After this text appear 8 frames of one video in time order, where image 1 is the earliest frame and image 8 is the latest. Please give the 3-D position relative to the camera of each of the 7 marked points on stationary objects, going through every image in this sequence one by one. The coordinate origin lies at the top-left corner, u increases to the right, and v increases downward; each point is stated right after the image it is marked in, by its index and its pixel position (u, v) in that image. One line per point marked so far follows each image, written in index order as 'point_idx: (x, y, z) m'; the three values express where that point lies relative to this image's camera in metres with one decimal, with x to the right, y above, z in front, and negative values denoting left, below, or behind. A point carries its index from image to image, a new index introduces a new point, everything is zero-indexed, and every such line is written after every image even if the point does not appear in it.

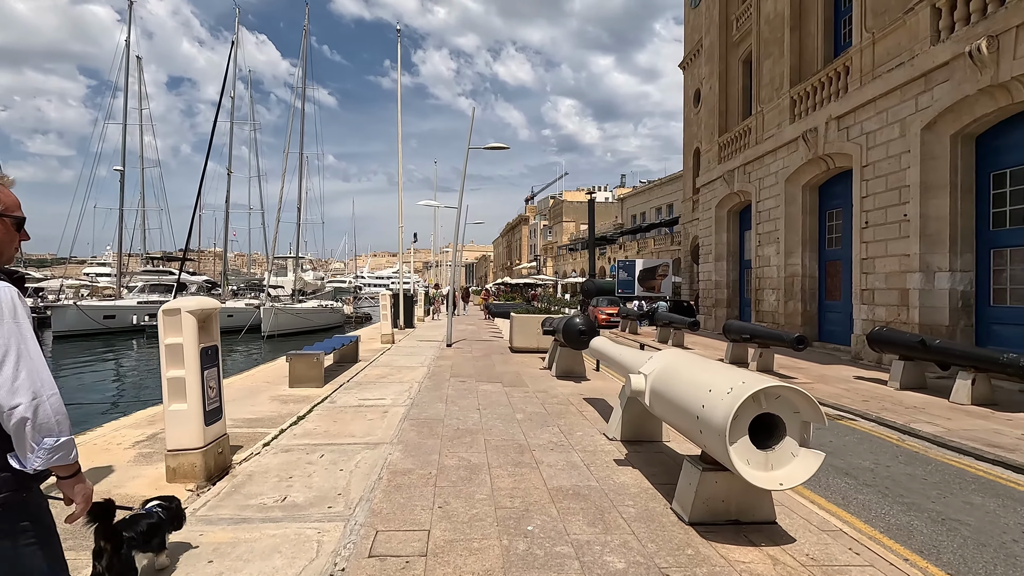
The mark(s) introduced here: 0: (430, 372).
0: (-1.6, -1.6, +10.1) m
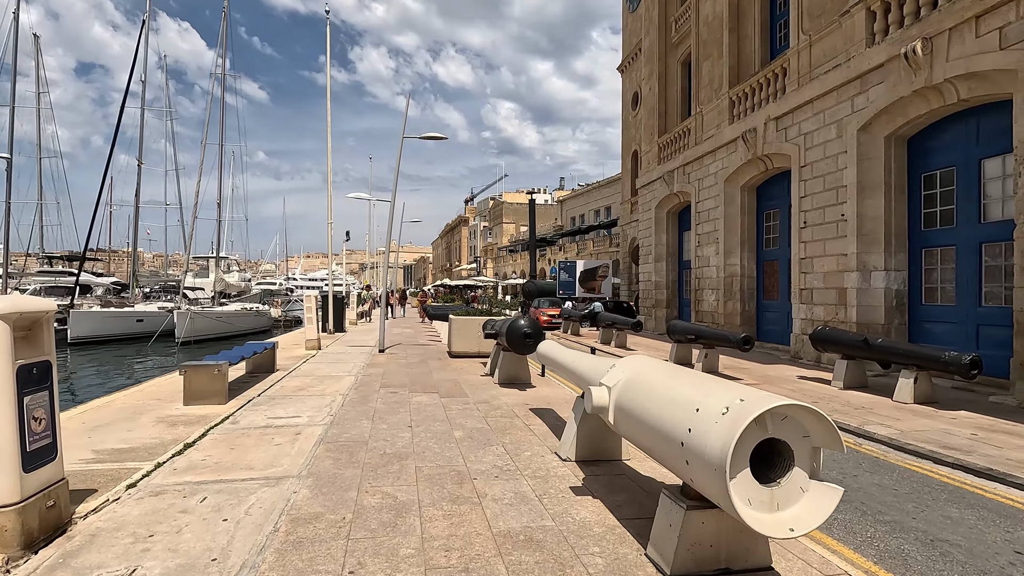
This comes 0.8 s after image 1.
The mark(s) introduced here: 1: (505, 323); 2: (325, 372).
0: (-2.6, -1.6, +9.0) m
1: (-0.1, -0.6, +9.0) m
2: (-3.5, -1.5, +9.8) m
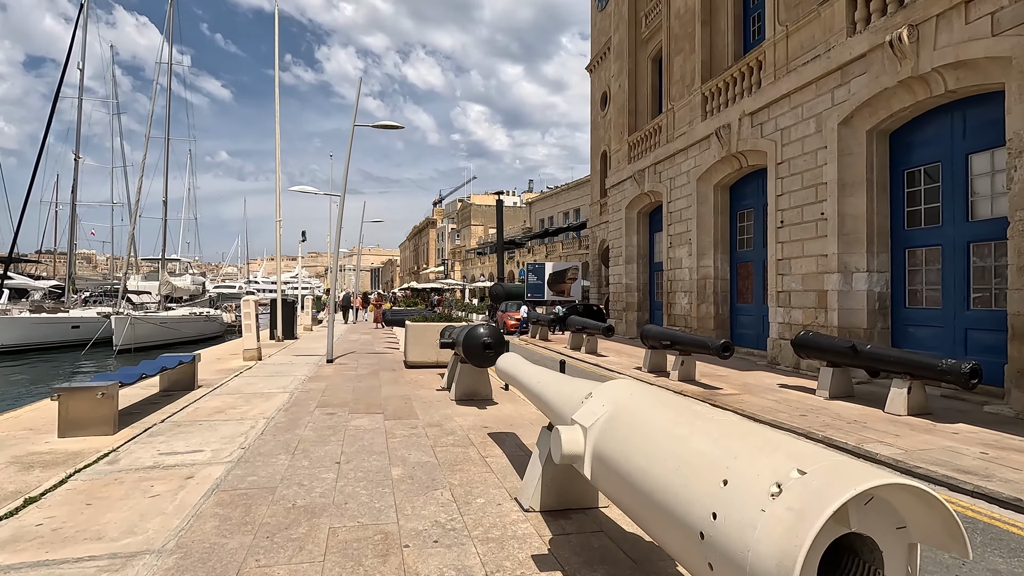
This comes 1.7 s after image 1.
0: (-3.2, -1.6, +7.8) m
1: (-0.7, -0.6, +8.0) m
2: (-4.1, -1.6, +8.6) m
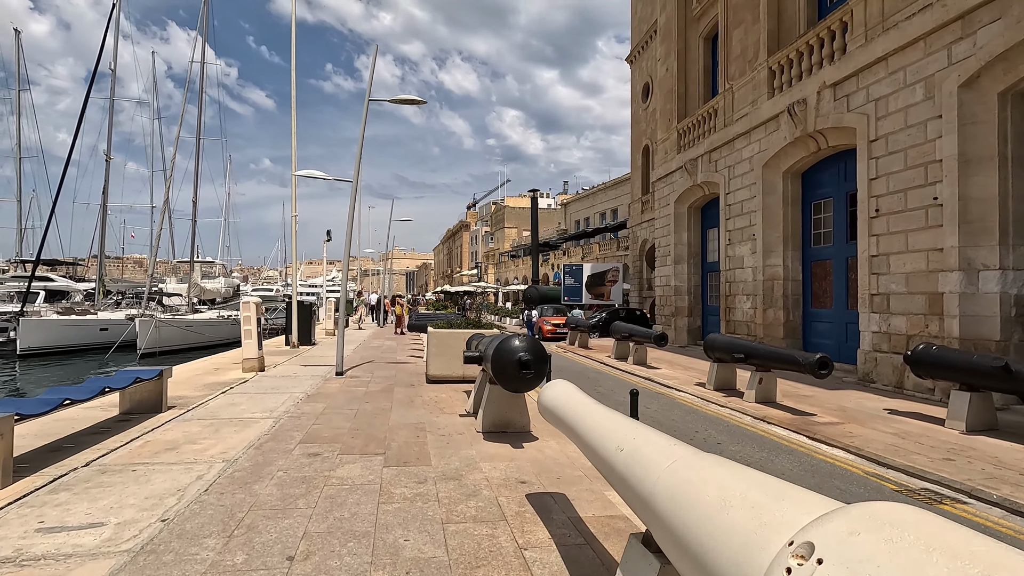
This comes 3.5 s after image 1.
0: (-2.7, -1.6, +6.1) m
1: (-0.2, -0.6, +6.1) m
2: (-3.6, -1.6, +6.9) m
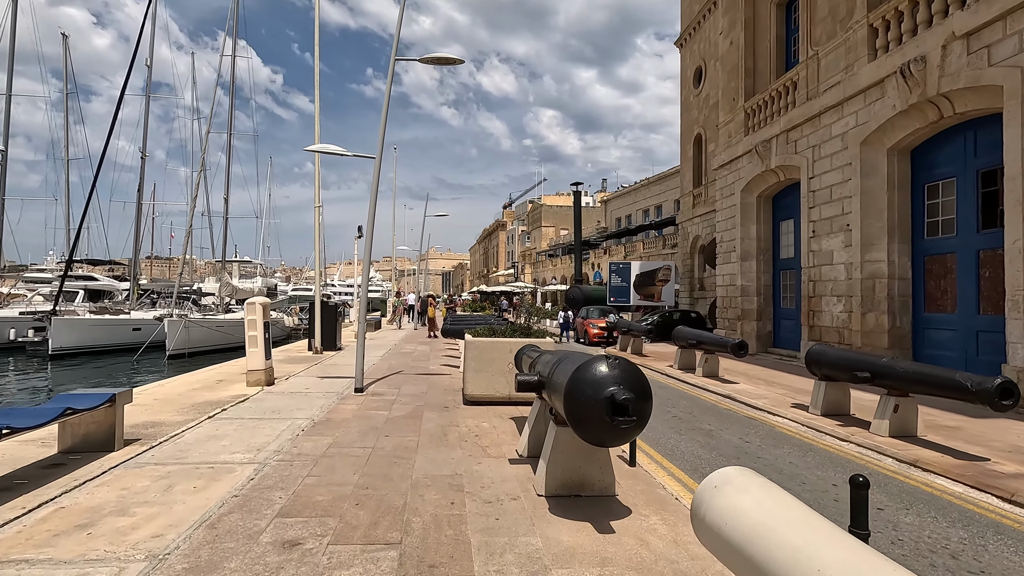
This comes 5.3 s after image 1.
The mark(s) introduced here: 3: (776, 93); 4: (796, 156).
0: (-2.1, -1.6, +4.3) m
1: (+0.4, -0.6, +4.2) m
2: (-2.9, -1.6, +5.2) m
3: (+8.3, +6.1, +16.9) m
4: (+8.2, +3.9, +15.6) m
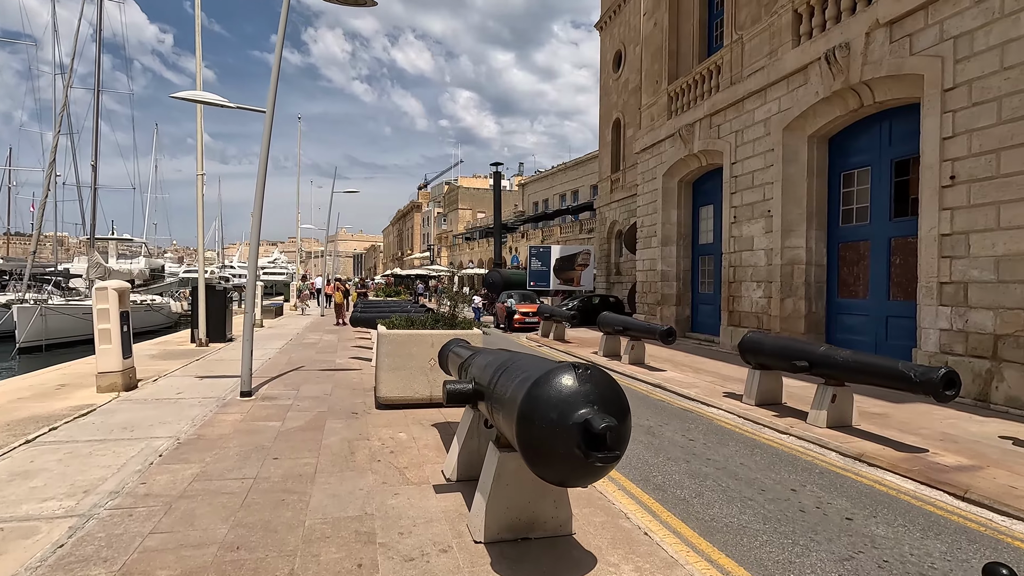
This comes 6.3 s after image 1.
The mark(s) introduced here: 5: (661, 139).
0: (-2.5, -1.5, +3.0) m
1: (0.0, -0.5, +3.2) m
2: (-3.4, -1.4, +3.7) m
3: (+5.9, +6.6, +16.7) m
4: (+6.0, +4.3, +15.6) m
5: (+5.2, +5.2, +18.8) m
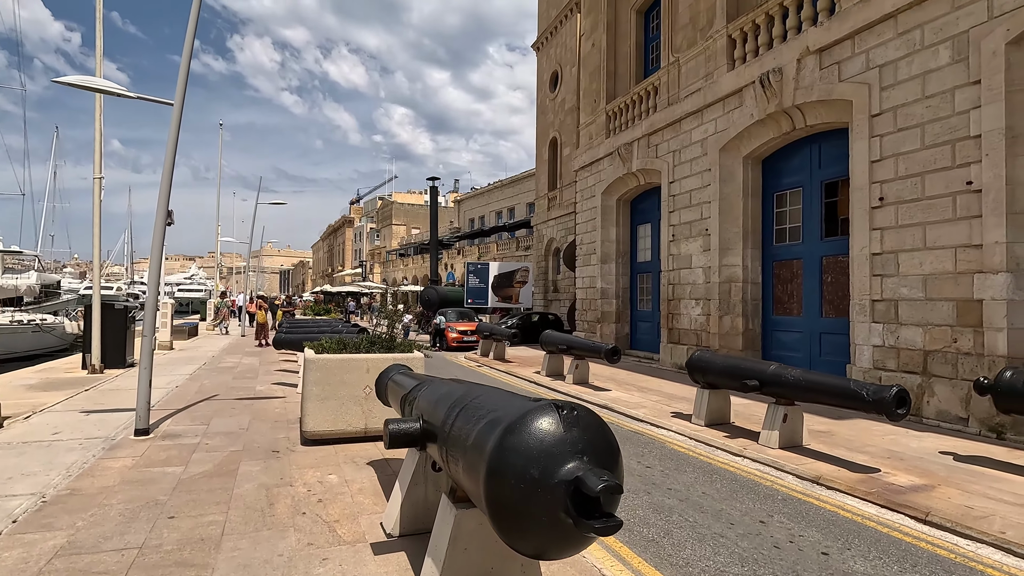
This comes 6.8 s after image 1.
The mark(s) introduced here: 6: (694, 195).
0: (-2.7, -1.6, +2.1) m
1: (-0.2, -0.6, +2.6) m
2: (-3.7, -1.5, +2.7) m
3: (+4.0, +6.0, +17.0) m
4: (+4.2, +3.8, +15.8) m
5: (+3.1, +4.6, +18.9) m
6: (+4.8, +2.5, +14.2) m
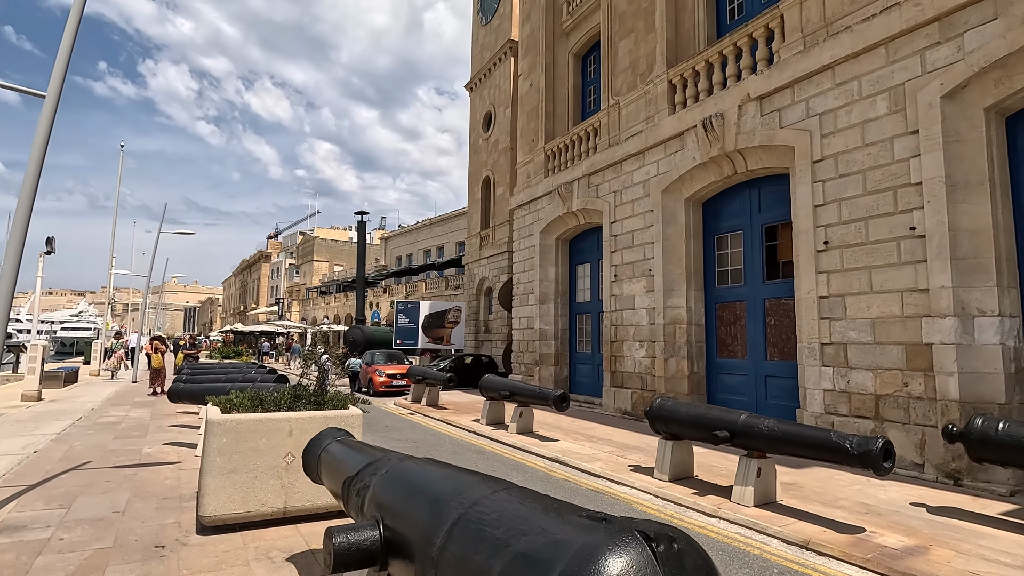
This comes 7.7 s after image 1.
0: (-2.5, -1.6, +0.7) m
1: (-0.1, -0.8, +1.7) m
2: (-3.6, -1.6, +1.2) m
3: (+2.1, +4.8, +17.0) m
4: (+2.5, +2.6, +15.6) m
5: (+0.9, +3.2, +18.6) m
6: (+3.3, +1.4, +14.0) m
